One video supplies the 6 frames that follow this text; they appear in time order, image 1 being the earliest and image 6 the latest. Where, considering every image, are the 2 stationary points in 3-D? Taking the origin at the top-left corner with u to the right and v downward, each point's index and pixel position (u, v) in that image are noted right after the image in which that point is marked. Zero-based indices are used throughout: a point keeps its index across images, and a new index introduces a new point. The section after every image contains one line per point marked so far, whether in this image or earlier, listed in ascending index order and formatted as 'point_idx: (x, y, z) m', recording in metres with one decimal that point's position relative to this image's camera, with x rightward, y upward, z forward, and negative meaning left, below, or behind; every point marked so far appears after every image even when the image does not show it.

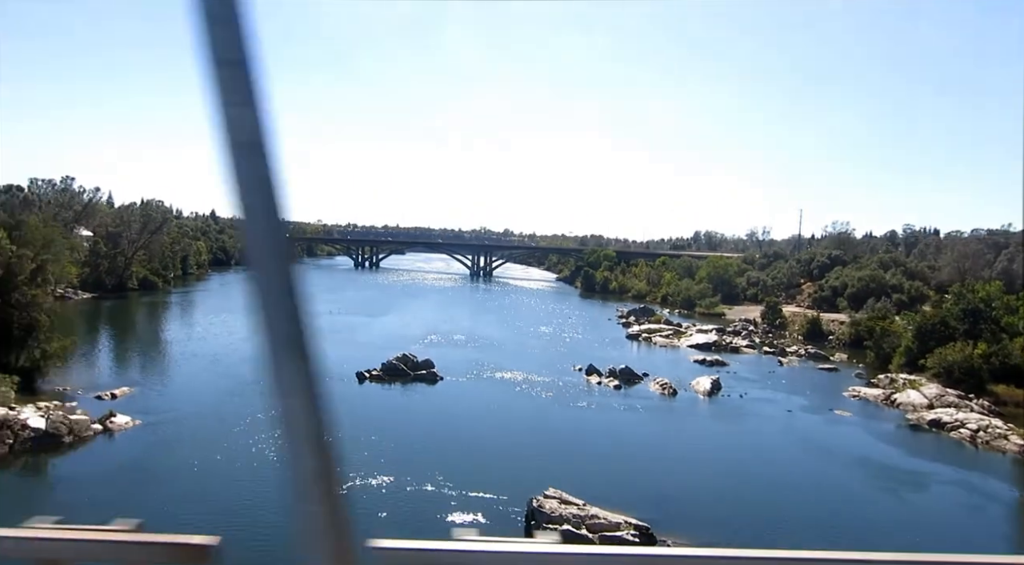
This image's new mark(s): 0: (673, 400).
0: (+4.5, -3.3, +18.7) m
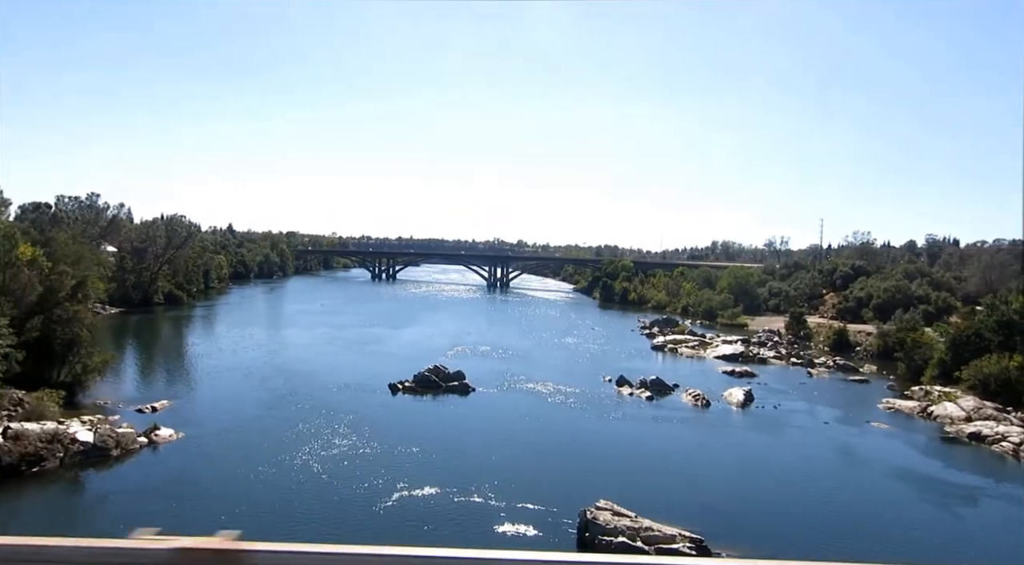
0: (+5.4, -3.6, +18.6) m
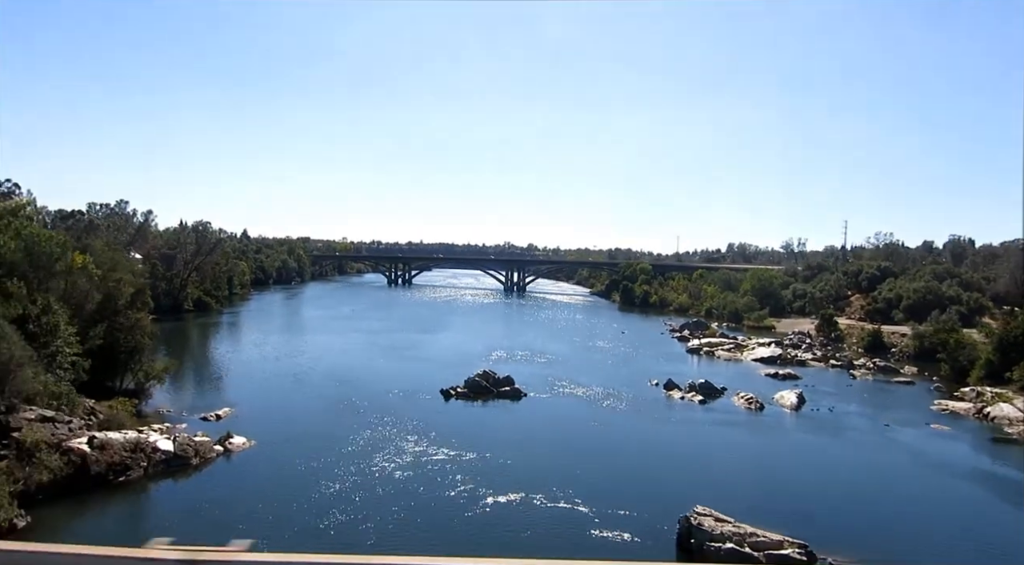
0: (+6.8, -3.7, +18.5) m
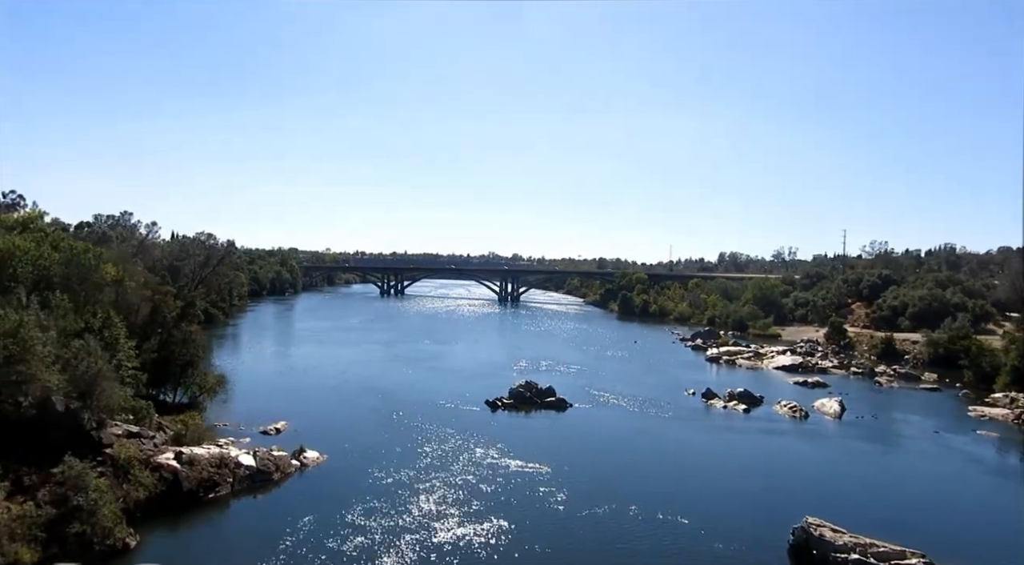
0: (+8.1, -3.9, +18.6) m
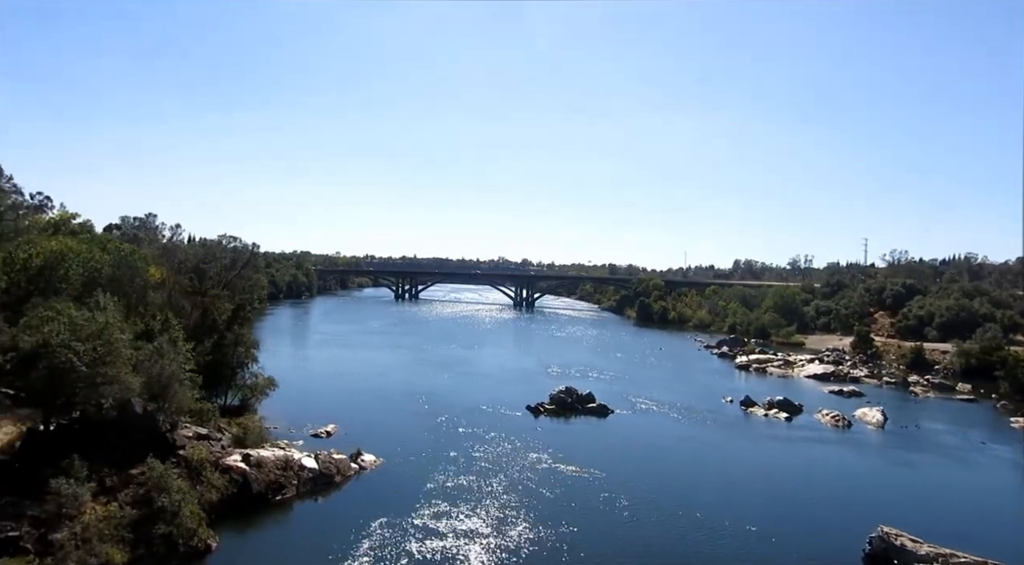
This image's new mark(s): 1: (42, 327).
0: (+9.2, -4.2, +18.5) m
1: (-6.3, -0.6, +9.0) m
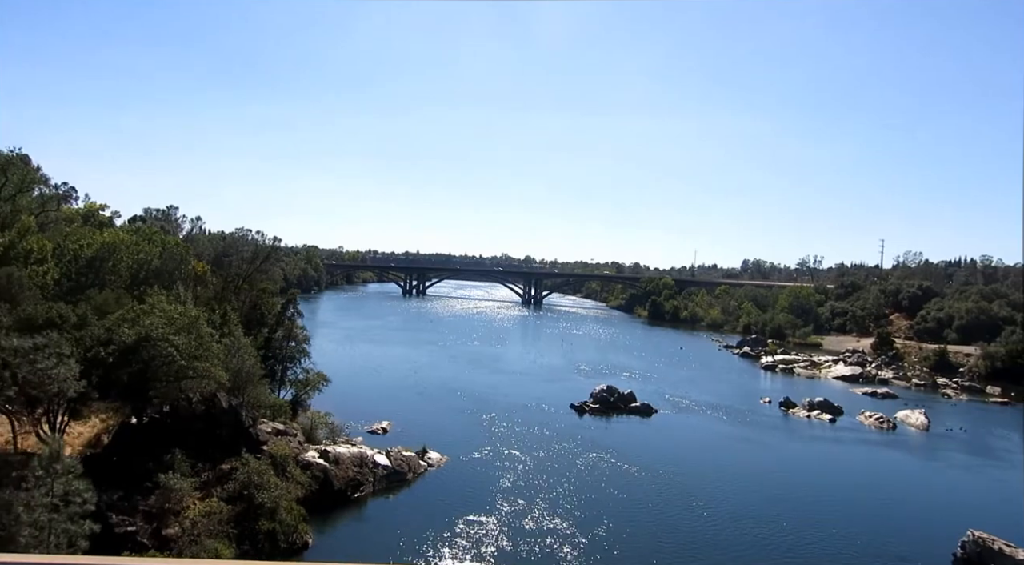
0: (+10.4, -4.2, +18.5) m
1: (-5.0, -0.5, +9.0) m
